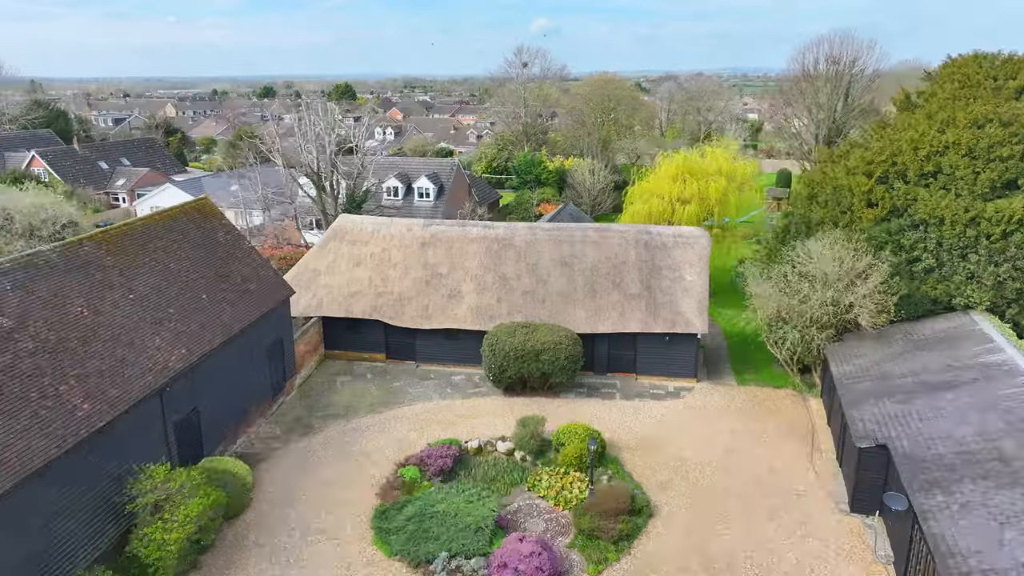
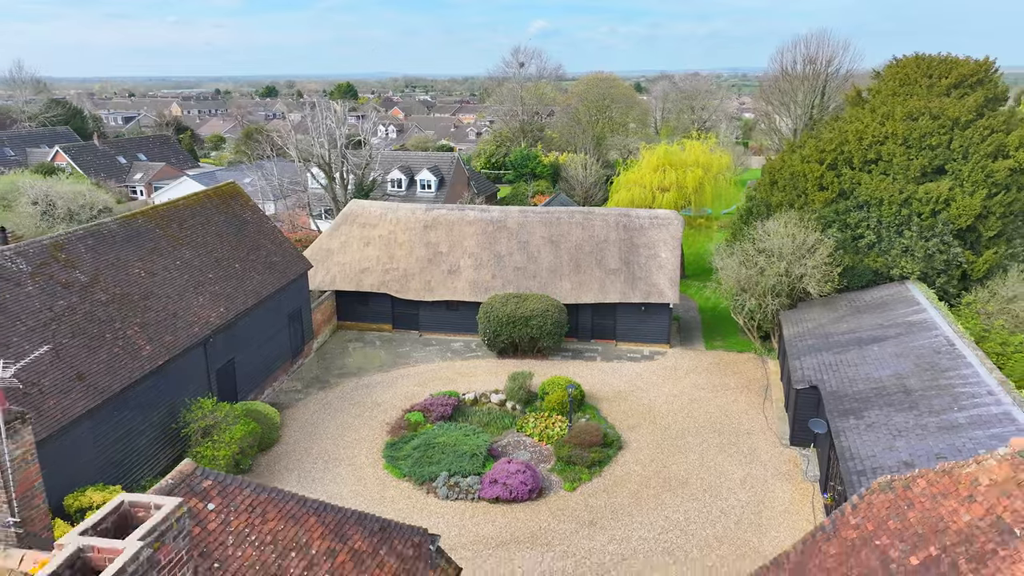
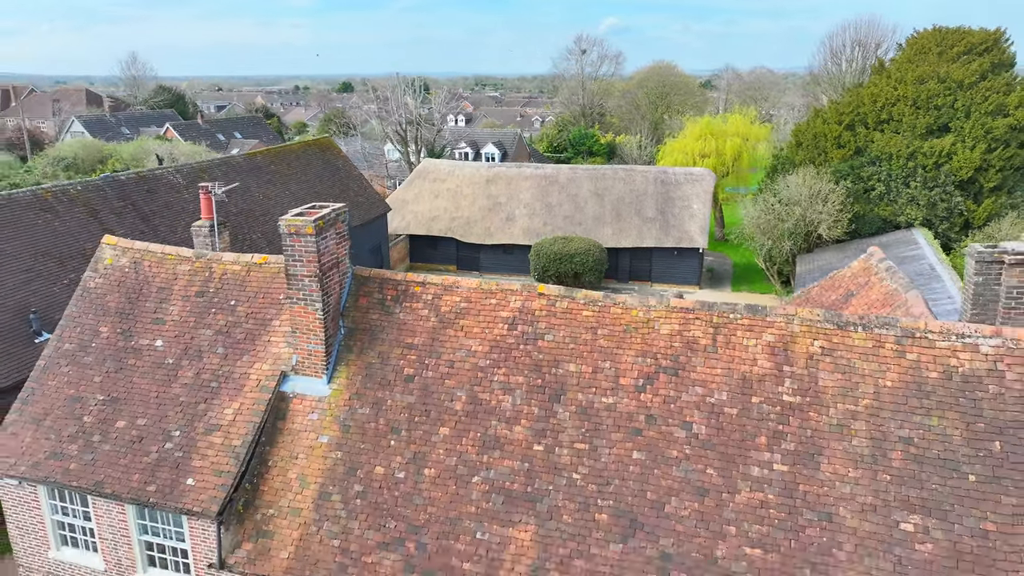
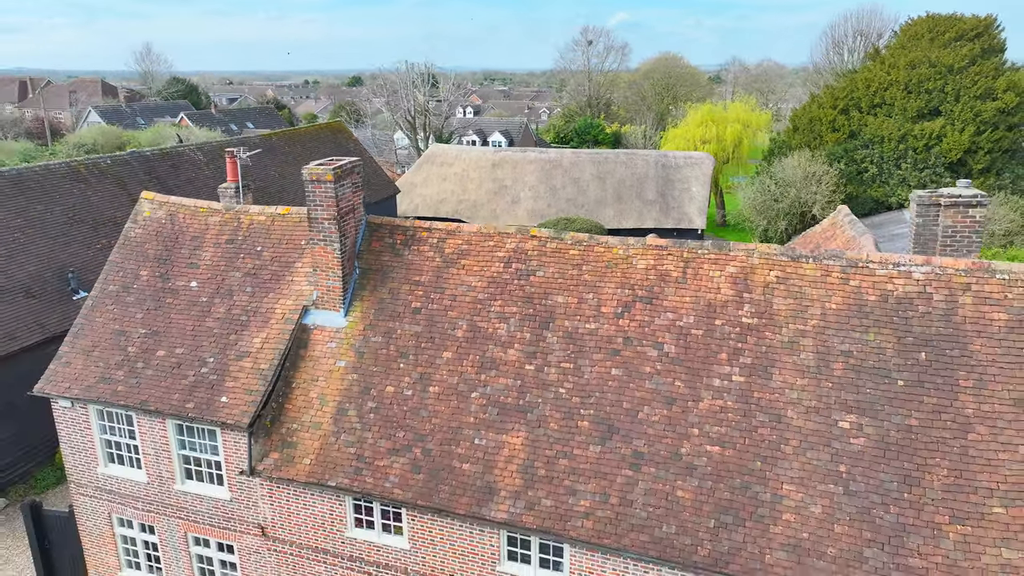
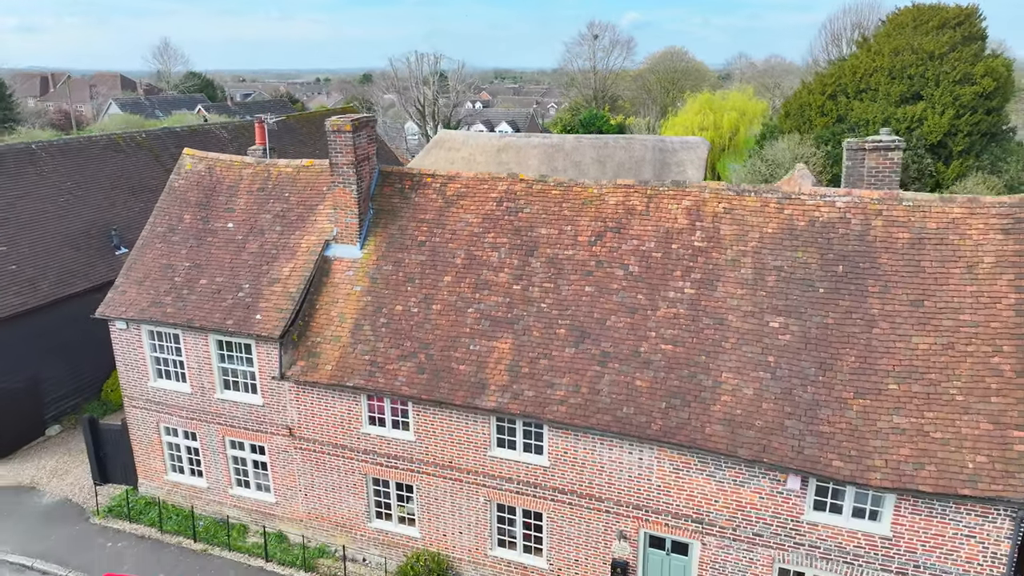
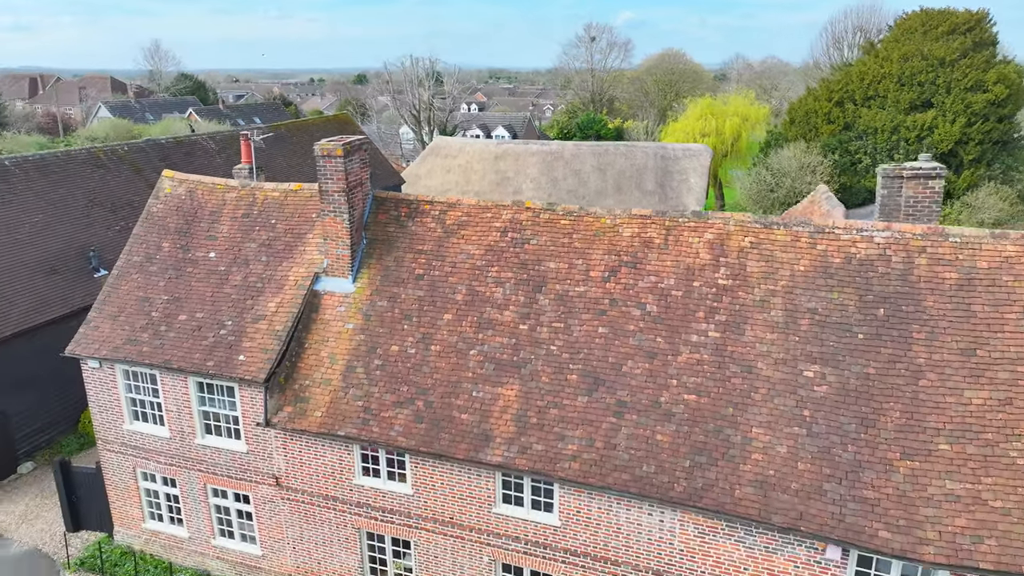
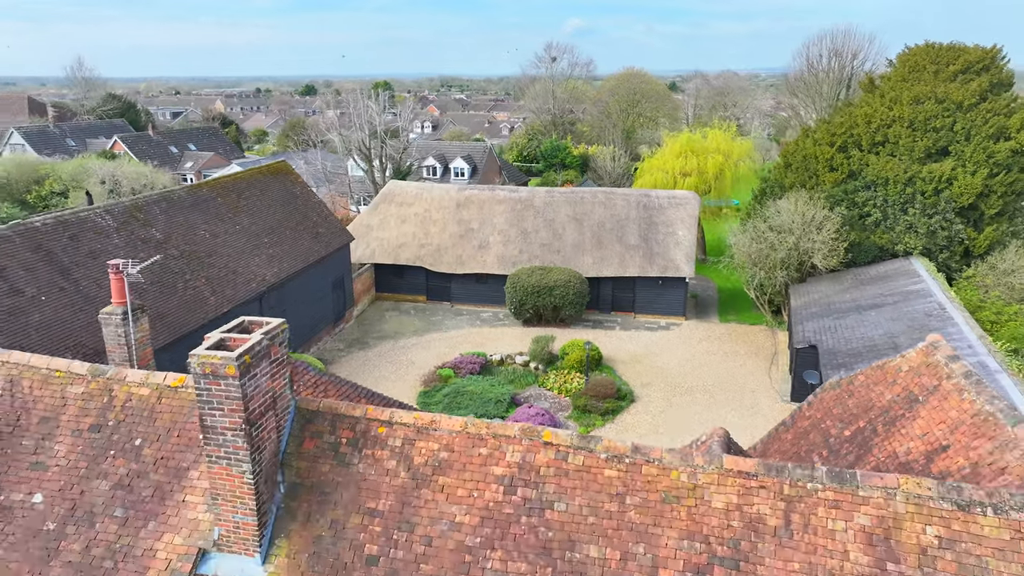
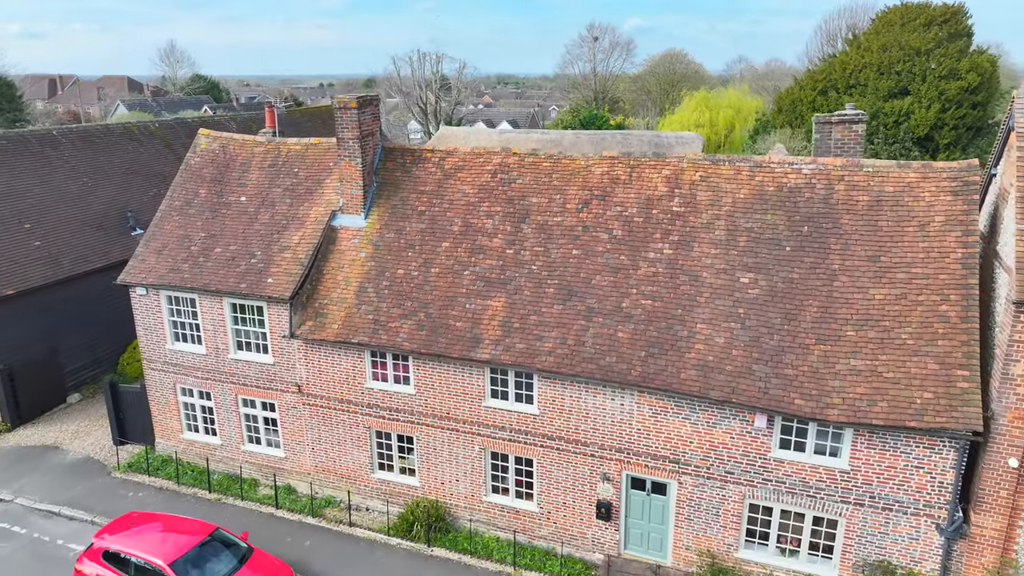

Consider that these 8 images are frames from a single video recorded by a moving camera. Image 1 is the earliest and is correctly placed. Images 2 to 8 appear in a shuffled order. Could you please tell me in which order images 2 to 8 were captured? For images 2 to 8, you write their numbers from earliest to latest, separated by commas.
2, 7, 3, 4, 6, 5, 8
